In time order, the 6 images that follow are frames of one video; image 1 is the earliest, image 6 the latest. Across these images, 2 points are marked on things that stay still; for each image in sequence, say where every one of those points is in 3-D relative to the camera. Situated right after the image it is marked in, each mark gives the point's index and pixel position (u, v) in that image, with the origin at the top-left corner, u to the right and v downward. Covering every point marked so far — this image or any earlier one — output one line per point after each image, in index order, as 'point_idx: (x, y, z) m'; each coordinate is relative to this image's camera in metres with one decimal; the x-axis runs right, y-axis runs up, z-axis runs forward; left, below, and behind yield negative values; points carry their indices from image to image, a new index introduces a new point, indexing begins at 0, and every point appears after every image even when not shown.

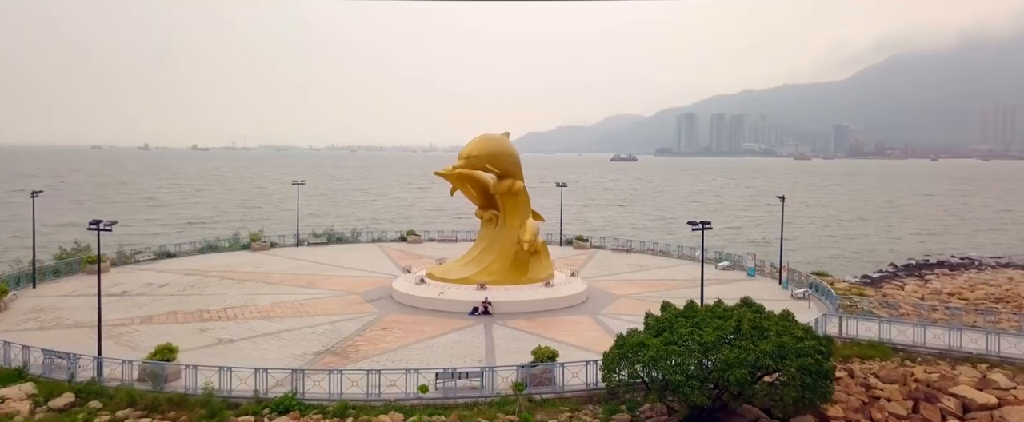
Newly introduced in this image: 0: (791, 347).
0: (+3.9, -1.8, +8.7) m
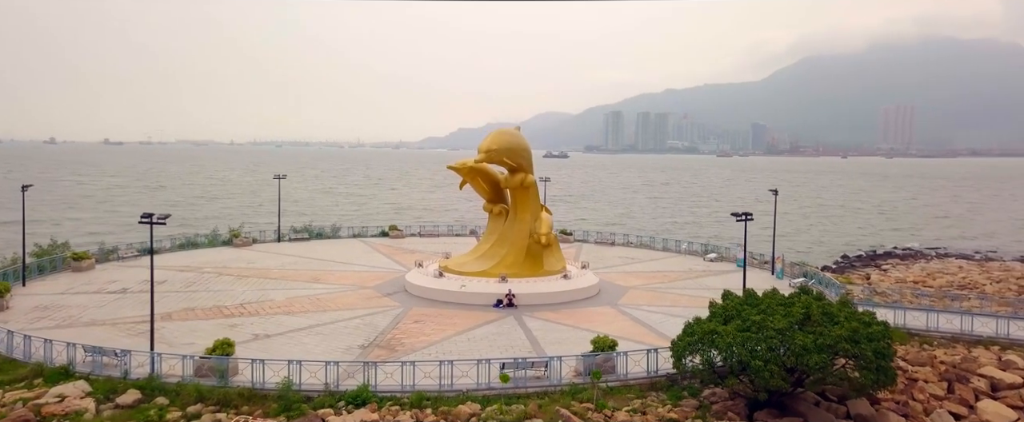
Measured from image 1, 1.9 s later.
0: (+5.0, -1.7, +9.1) m
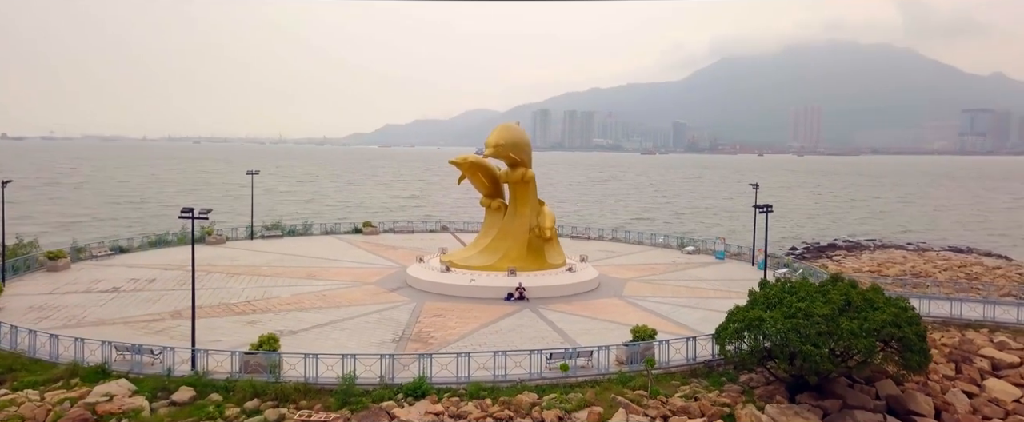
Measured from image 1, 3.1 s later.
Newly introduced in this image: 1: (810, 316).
0: (+5.8, -1.5, +9.6) m
1: (+4.4, -1.5, +9.5) m
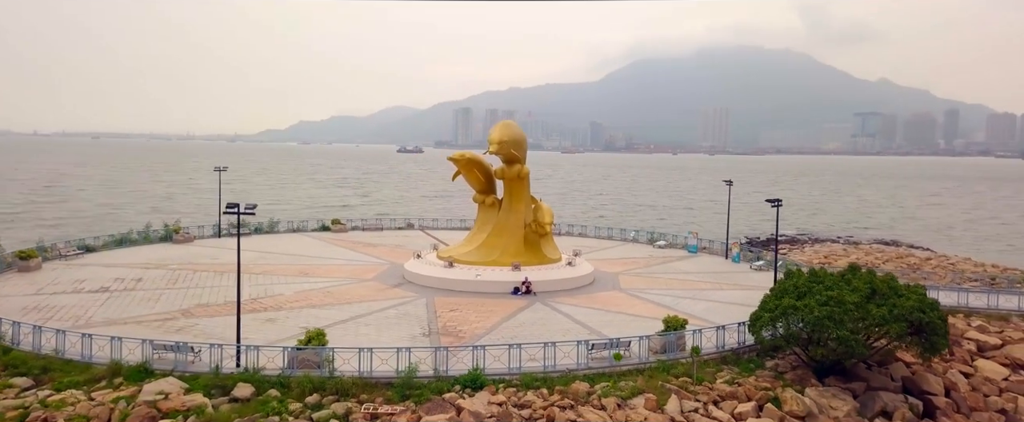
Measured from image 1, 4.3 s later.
0: (+6.5, -1.4, +10.2) m
1: (+5.1, -1.4, +10.1) m
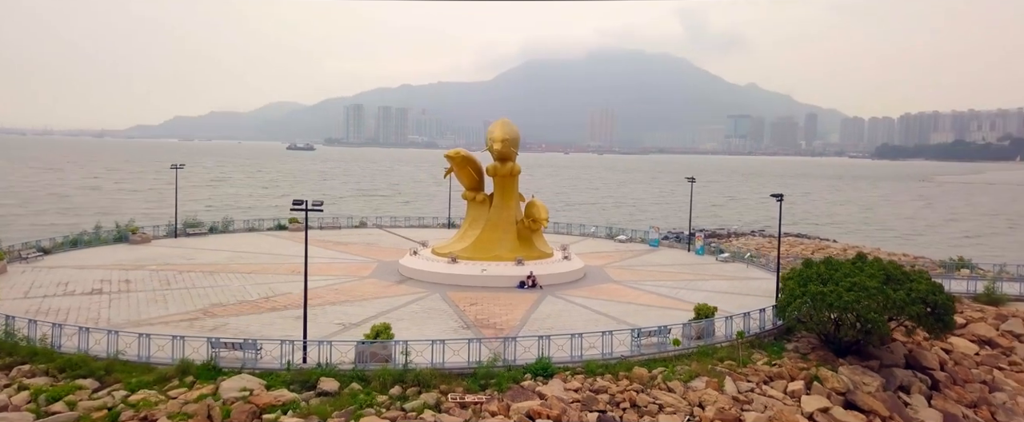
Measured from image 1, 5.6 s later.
0: (+7.3, -1.3, +11.4) m
1: (+6.0, -1.3, +11.0) m
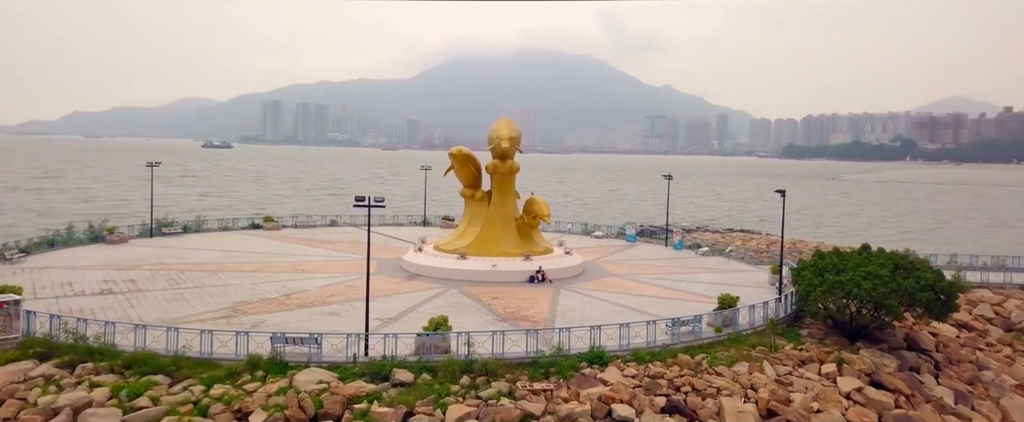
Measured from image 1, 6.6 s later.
0: (+8.0, -1.2, +12.3) m
1: (+6.7, -1.2, +11.9) m
